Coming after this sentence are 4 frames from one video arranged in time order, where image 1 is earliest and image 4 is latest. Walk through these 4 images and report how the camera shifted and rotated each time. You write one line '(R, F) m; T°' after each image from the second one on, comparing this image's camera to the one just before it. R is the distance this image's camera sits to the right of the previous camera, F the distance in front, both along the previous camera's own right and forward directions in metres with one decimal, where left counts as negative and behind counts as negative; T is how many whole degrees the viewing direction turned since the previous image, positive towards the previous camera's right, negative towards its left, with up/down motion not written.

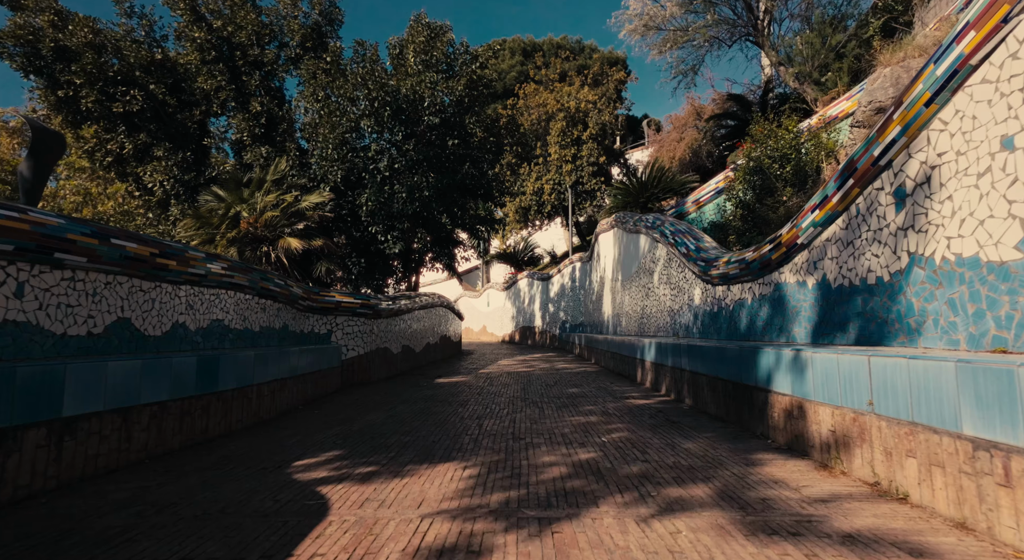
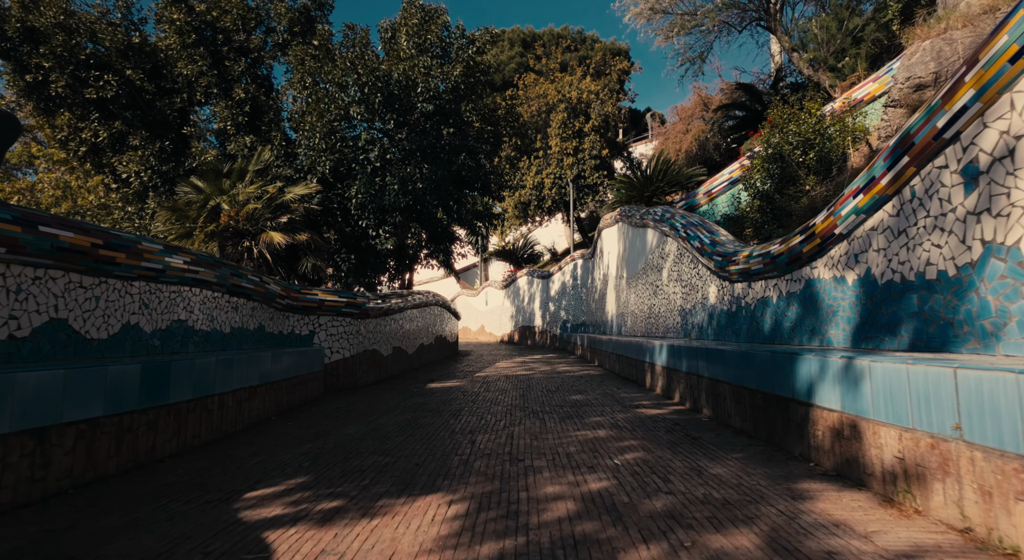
(0.0, +0.7) m; 0°
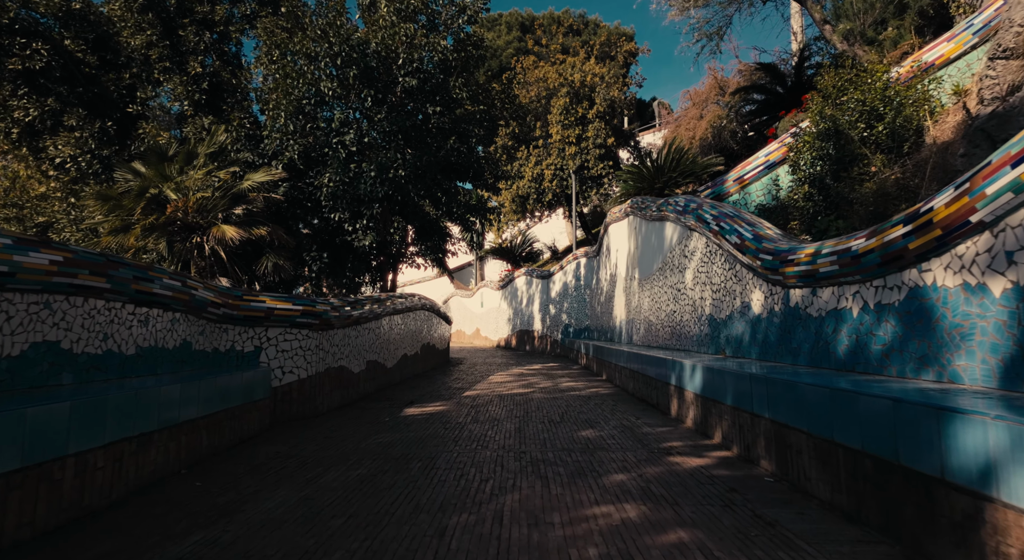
(+0.1, +1.6) m; 0°
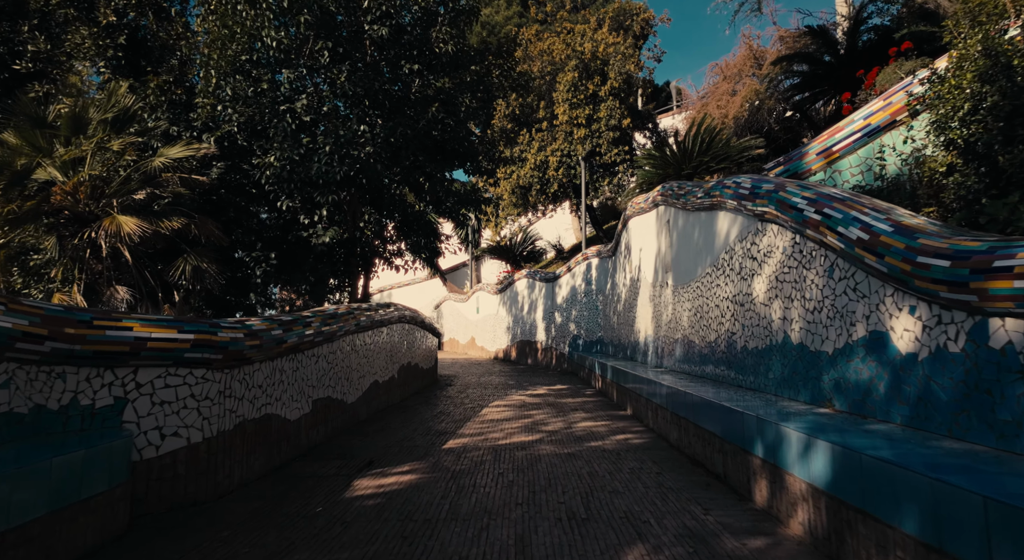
(0.0, +2.4) m; 0°
